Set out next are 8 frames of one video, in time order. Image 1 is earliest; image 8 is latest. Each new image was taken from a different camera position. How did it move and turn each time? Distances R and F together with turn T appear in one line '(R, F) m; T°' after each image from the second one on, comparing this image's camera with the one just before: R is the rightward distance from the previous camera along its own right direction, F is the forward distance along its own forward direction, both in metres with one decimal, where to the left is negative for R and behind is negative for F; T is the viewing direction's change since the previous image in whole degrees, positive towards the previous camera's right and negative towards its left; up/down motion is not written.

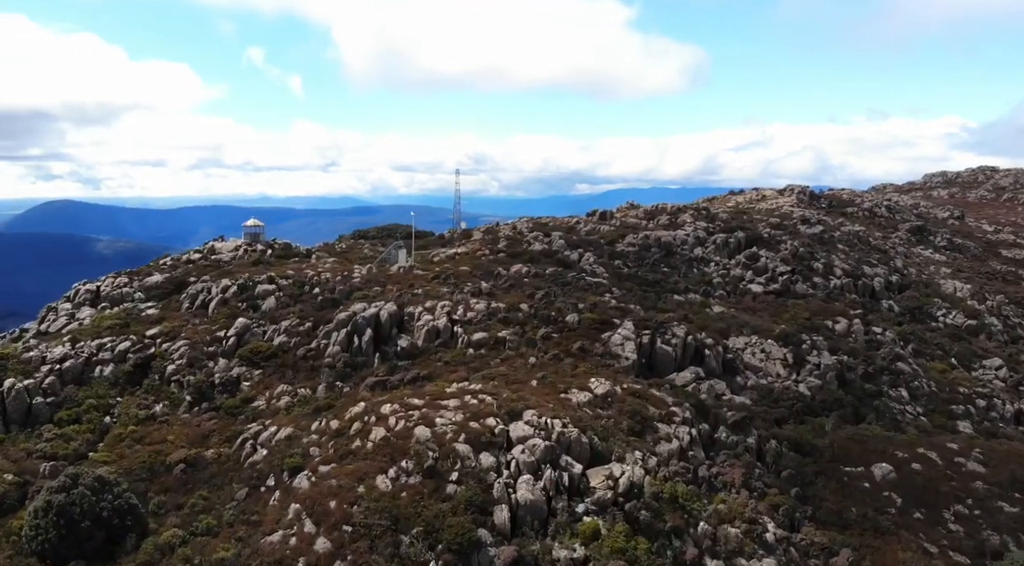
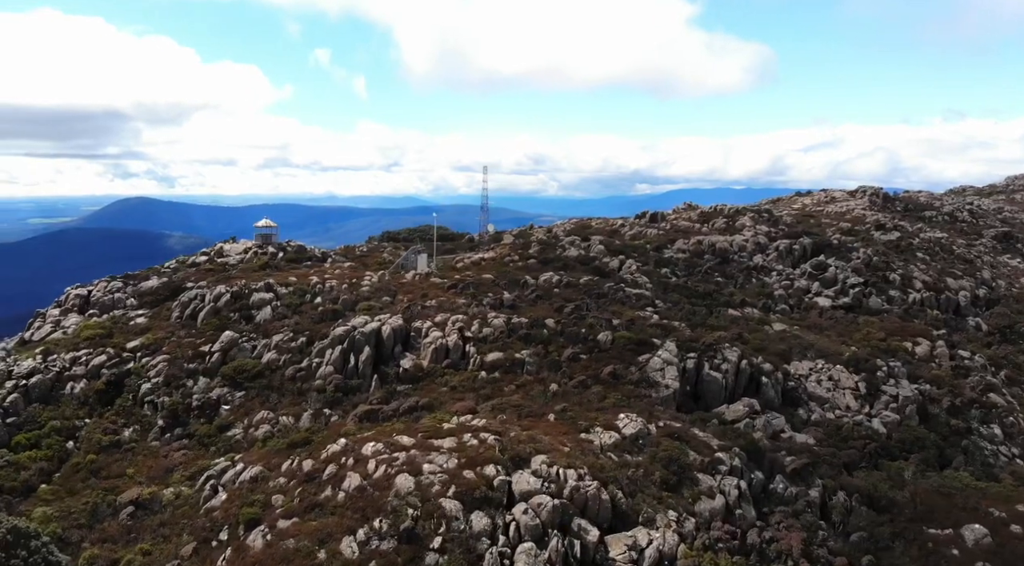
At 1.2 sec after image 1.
(+2.7, +8.6) m; -4°
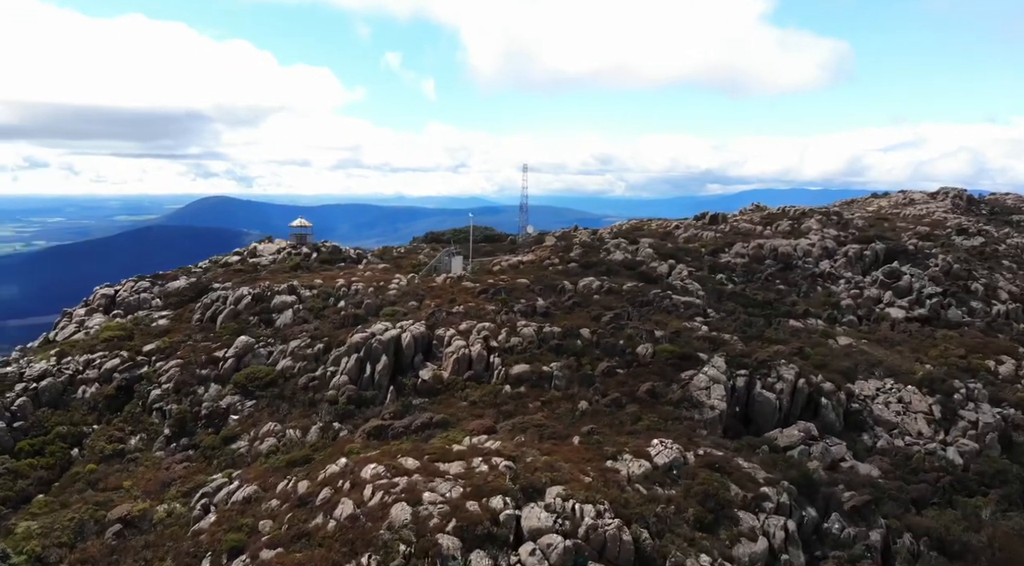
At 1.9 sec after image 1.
(+2.4, +4.4) m; -5°
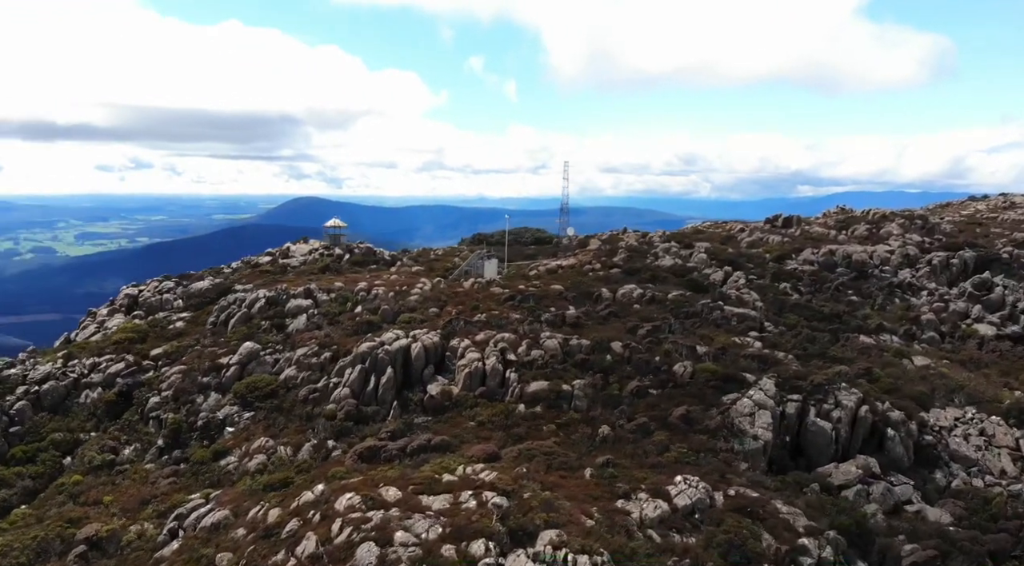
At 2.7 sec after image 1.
(+3.6, +5.0) m; -6°
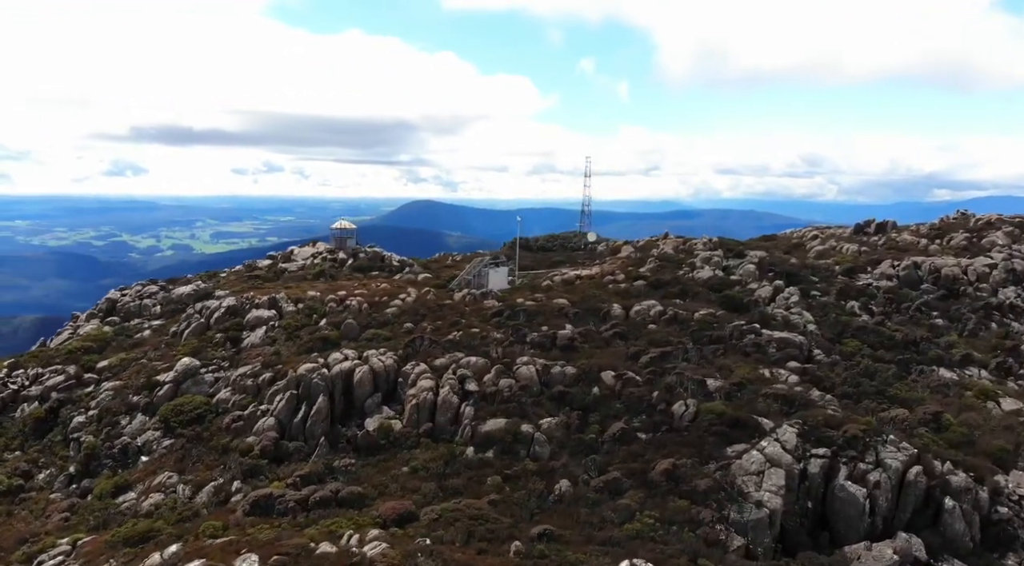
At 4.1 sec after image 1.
(+7.7, +8.5) m; -8°
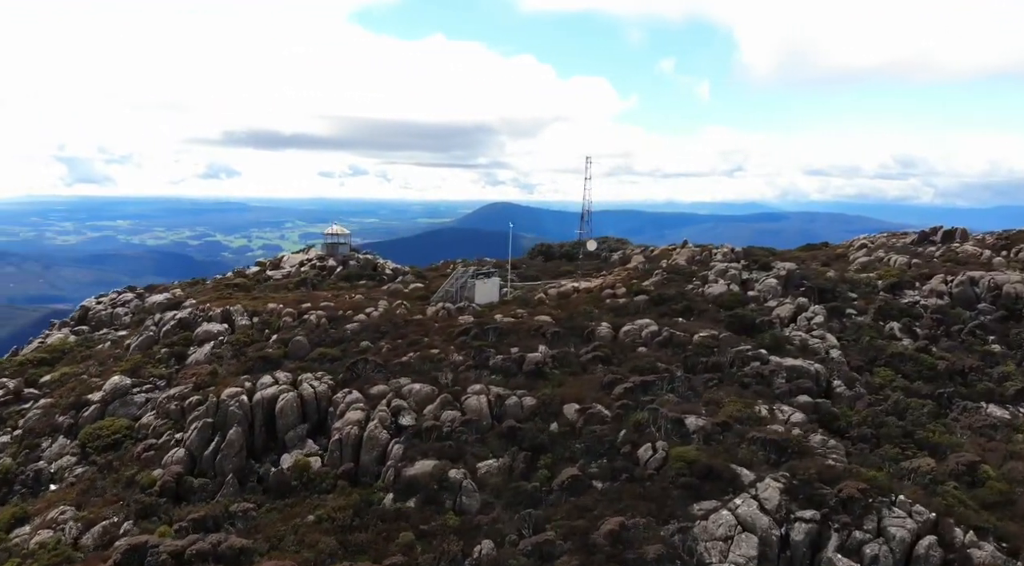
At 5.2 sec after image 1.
(+6.2, +5.6) m; -5°
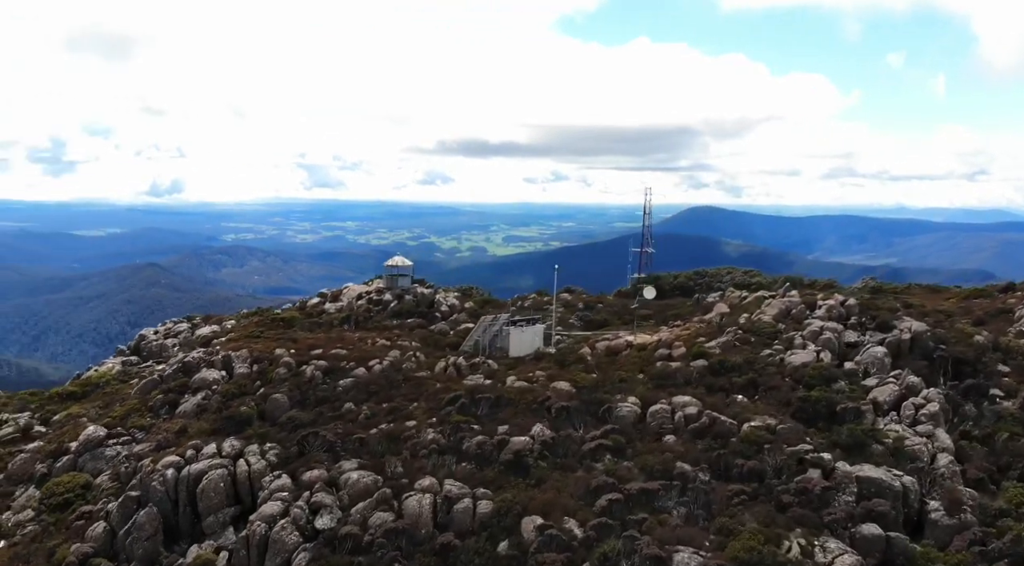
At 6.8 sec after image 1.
(+9.5, +8.1) m; -14°
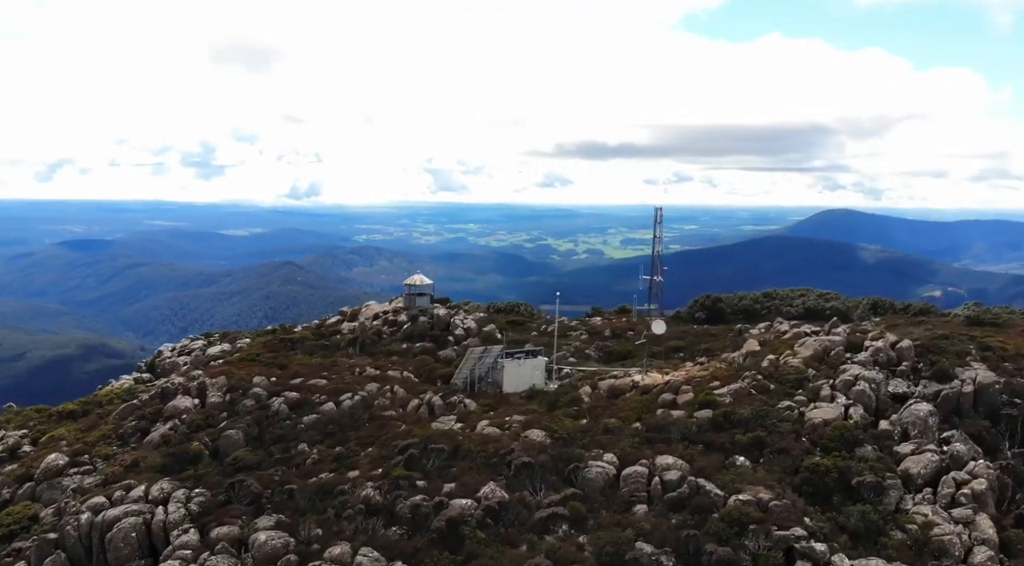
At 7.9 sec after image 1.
(+7.2, +4.7) m; -9°
